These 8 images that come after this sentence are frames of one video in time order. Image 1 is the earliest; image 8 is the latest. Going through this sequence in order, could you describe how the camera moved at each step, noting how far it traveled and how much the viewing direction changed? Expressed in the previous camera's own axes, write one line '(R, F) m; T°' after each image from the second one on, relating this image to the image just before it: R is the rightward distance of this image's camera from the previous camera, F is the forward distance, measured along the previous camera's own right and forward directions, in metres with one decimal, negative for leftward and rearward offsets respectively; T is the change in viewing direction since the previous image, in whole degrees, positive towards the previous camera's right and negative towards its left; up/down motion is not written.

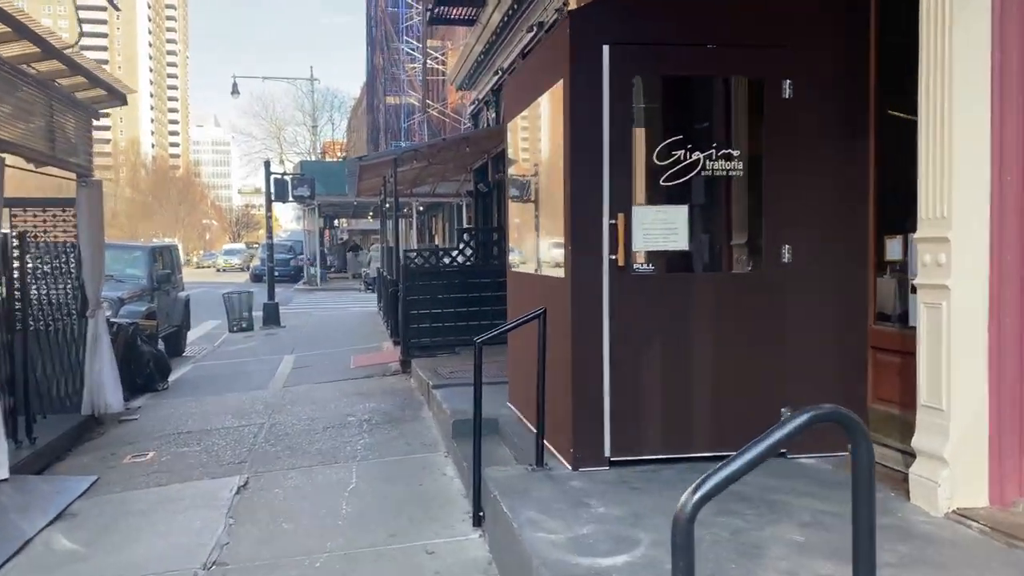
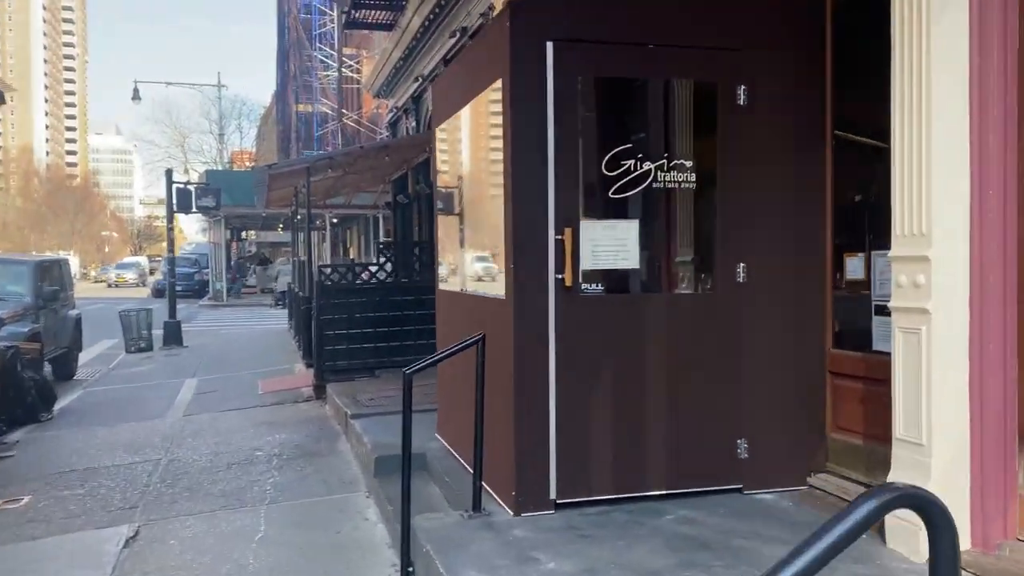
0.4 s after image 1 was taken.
(-0.1, +0.5) m; +6°
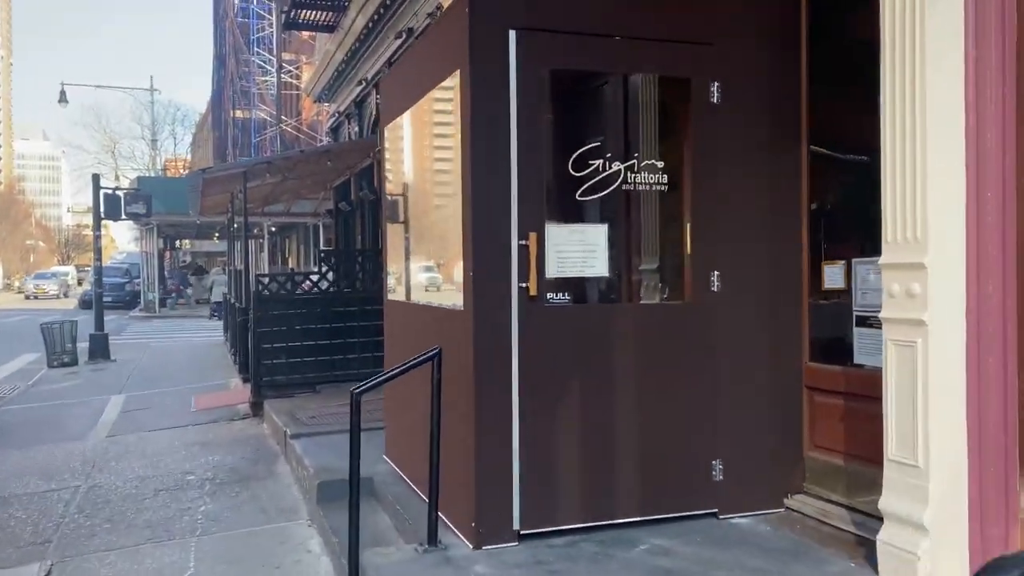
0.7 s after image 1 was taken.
(-0.1, +0.4) m; +4°
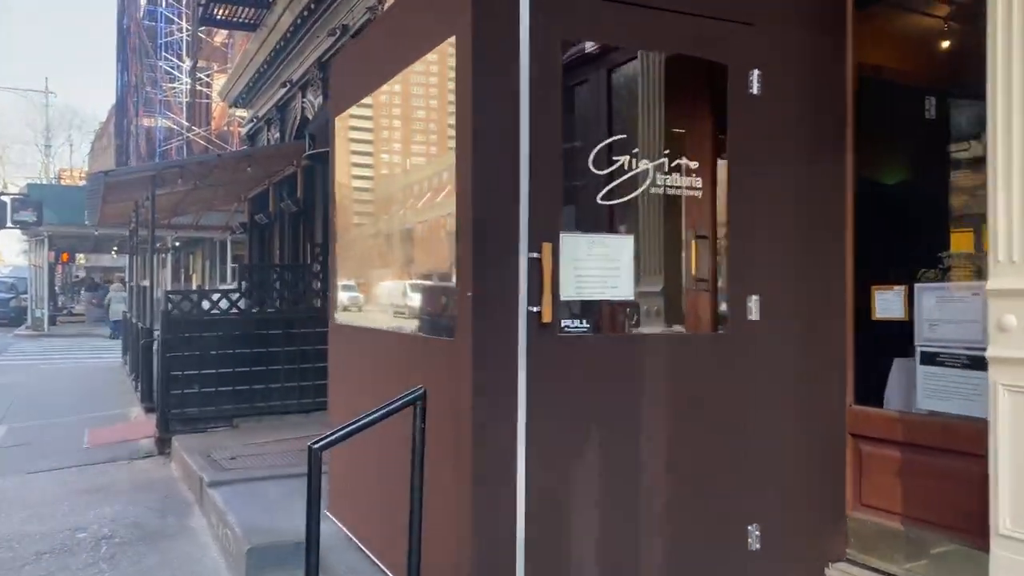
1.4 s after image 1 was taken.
(-0.4, +0.8) m; +6°
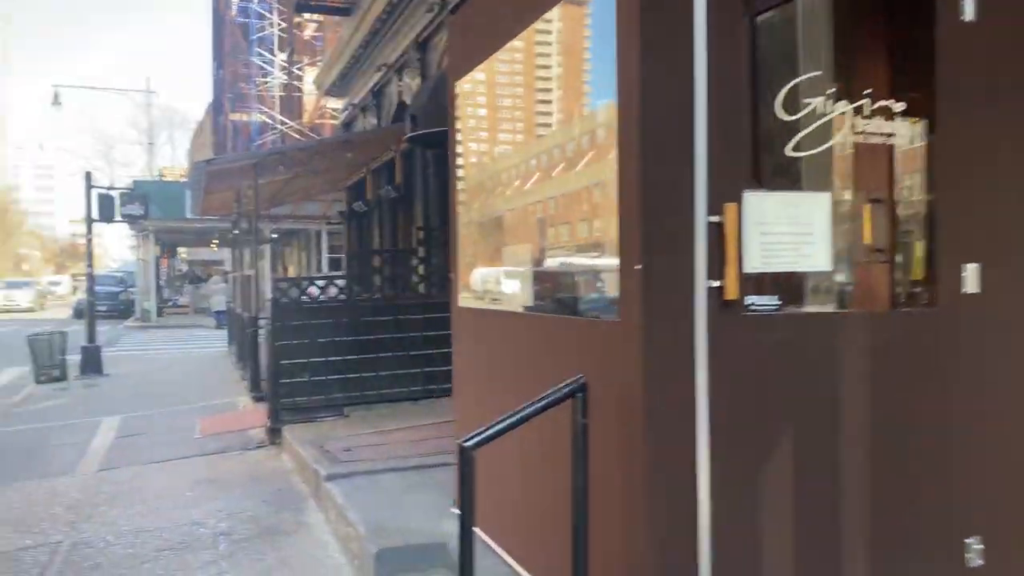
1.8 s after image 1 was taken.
(-0.3, +0.4) m; -6°
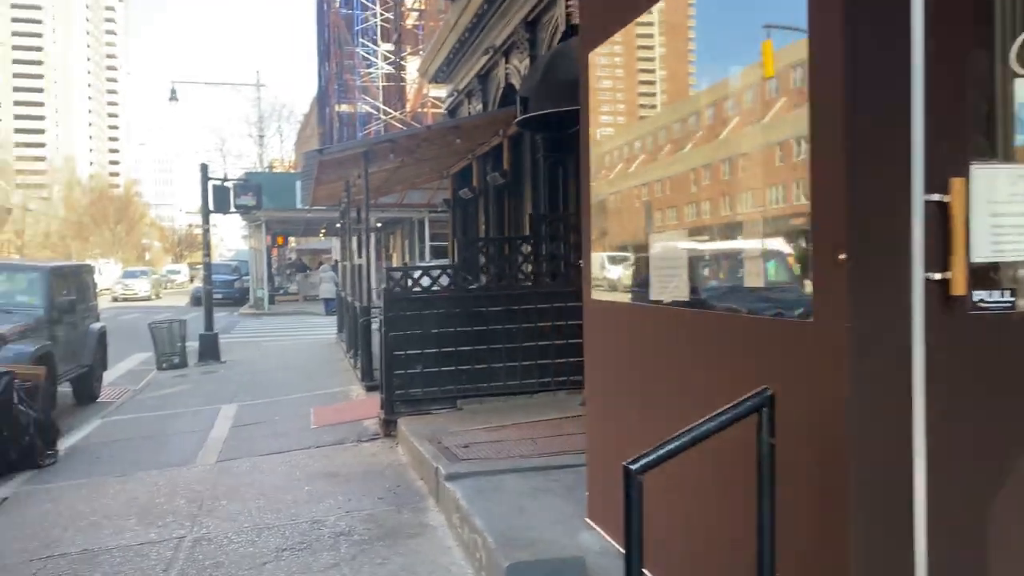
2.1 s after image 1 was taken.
(-0.2, +0.4) m; -7°
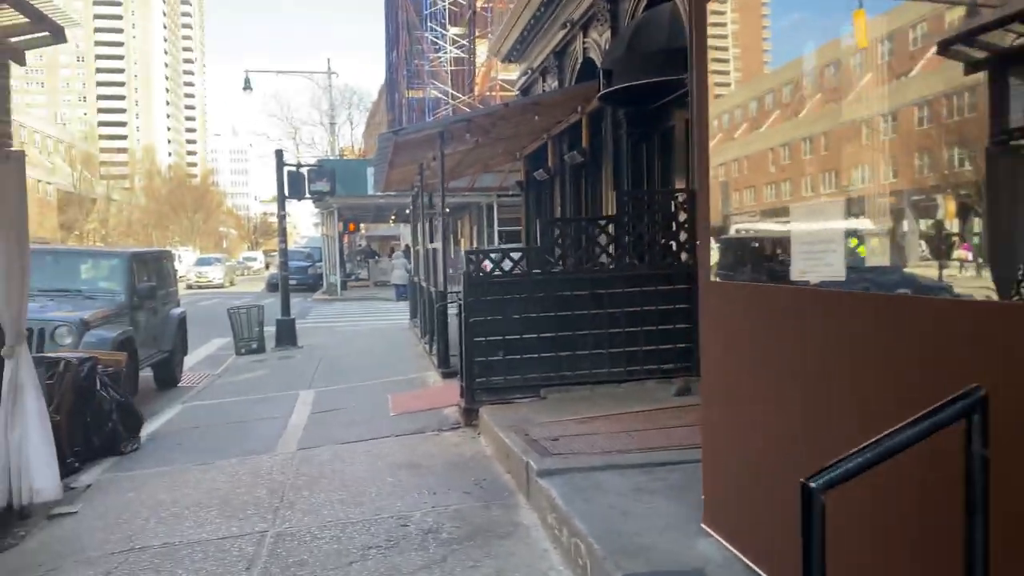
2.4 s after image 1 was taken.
(-0.2, +0.4) m; -5°
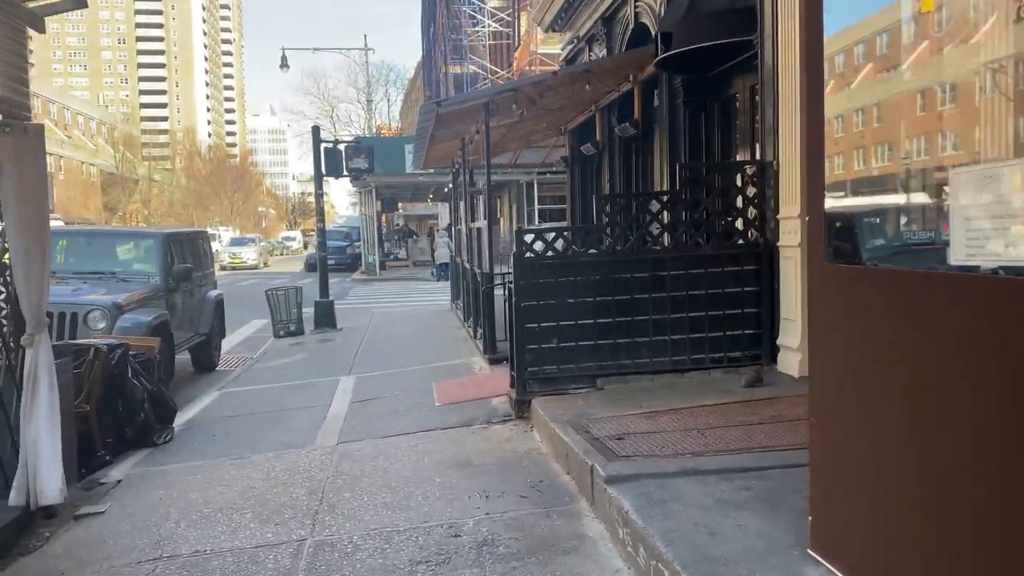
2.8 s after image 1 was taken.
(-0.1, +0.5) m; -3°
